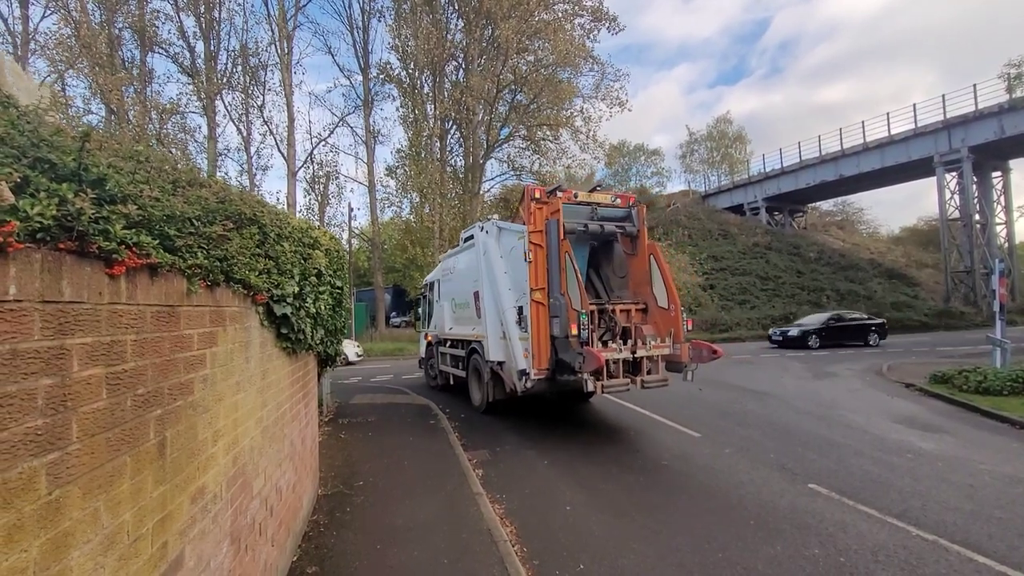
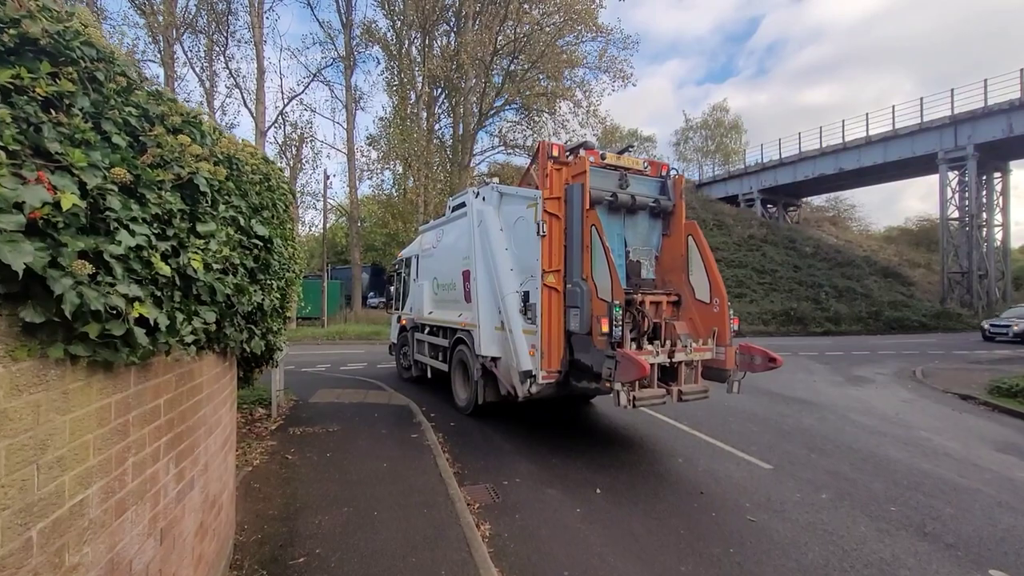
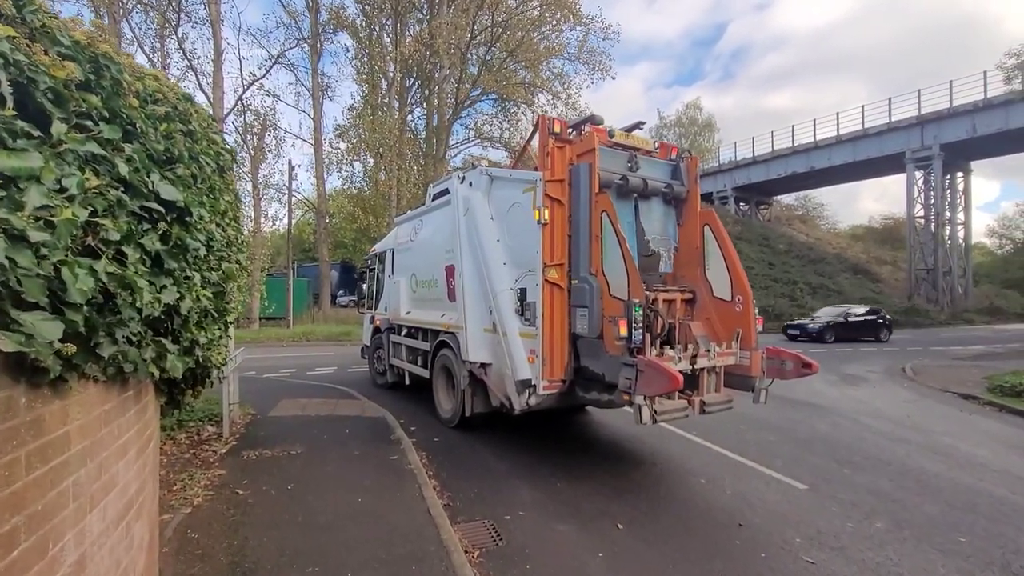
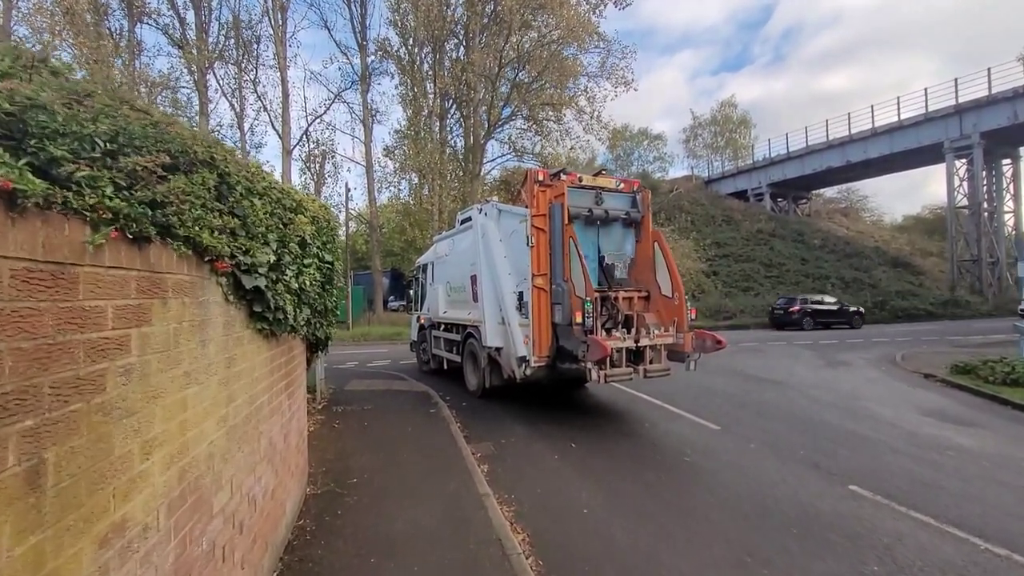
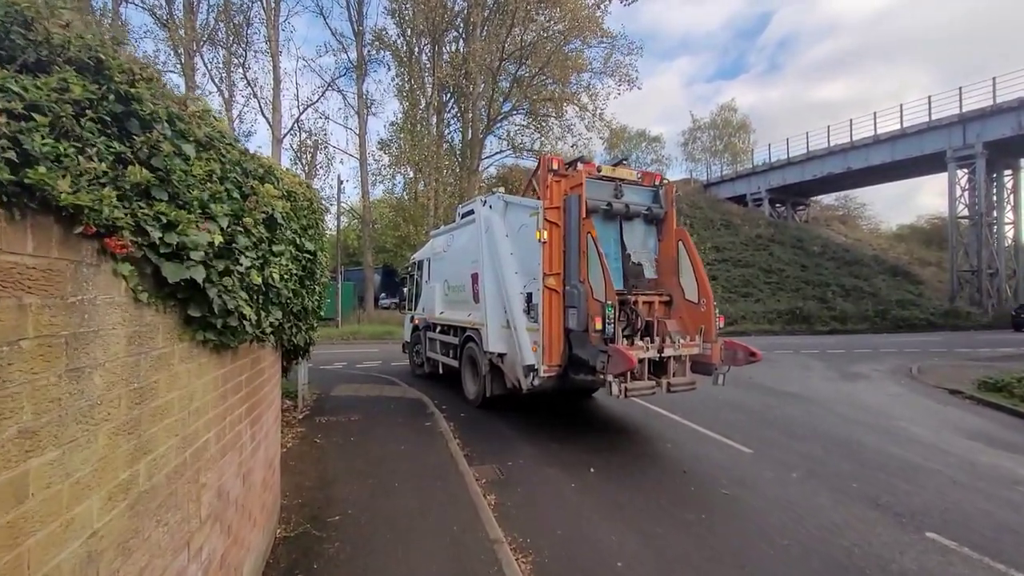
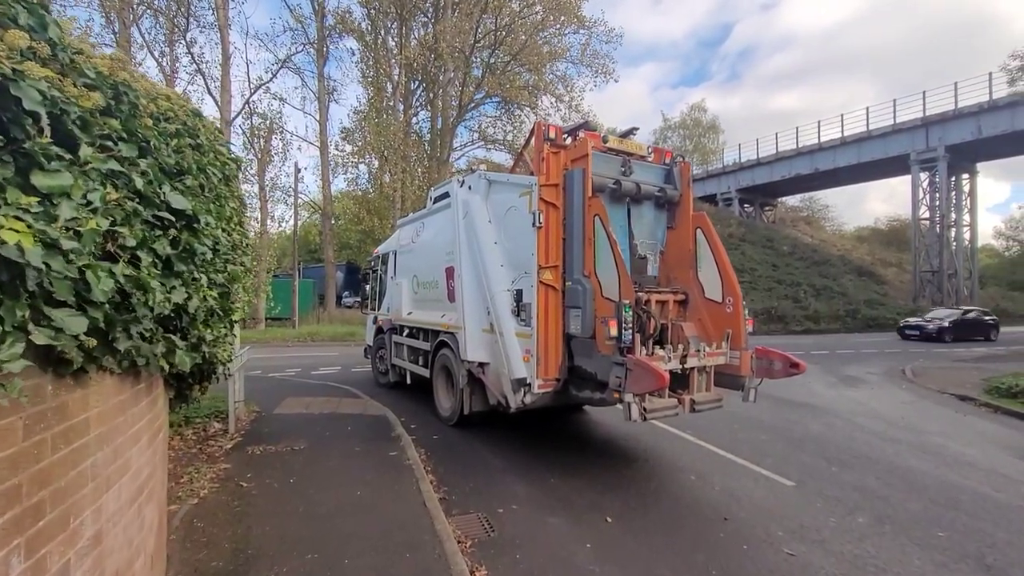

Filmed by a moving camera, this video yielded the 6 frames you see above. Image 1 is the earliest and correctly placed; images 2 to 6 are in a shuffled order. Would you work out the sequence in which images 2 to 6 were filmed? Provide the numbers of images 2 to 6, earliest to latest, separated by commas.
4, 5, 2, 6, 3
